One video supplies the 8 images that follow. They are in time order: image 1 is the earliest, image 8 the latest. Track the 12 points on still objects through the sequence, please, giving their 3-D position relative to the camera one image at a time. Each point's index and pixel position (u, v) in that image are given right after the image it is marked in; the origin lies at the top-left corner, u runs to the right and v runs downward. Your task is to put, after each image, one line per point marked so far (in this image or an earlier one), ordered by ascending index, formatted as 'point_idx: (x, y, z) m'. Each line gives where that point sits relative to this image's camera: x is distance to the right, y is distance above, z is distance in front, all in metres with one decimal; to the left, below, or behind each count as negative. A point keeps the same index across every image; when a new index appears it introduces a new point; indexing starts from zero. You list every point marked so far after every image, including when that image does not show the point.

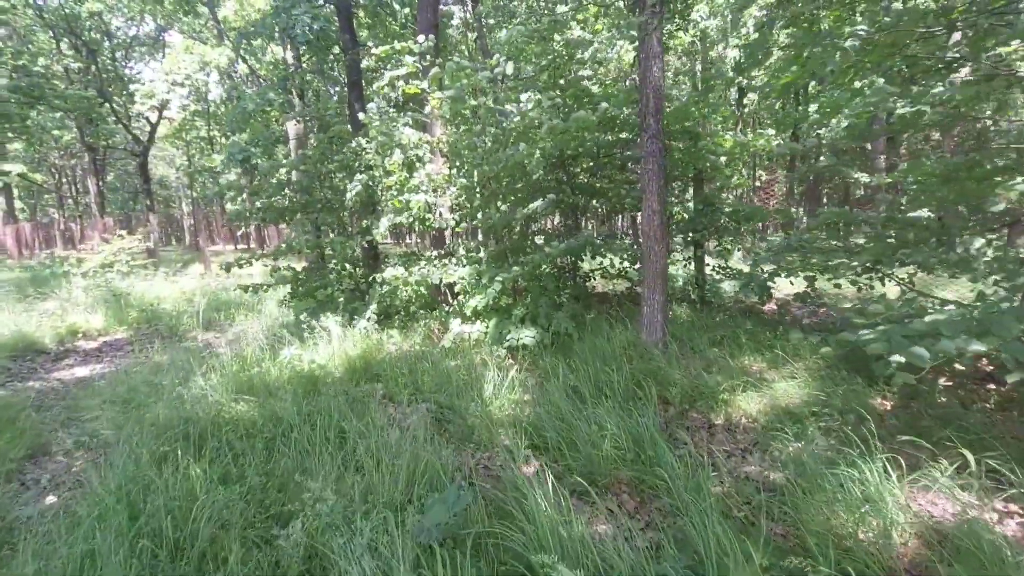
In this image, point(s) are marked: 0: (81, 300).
0: (-8.3, -0.2, +9.9) m
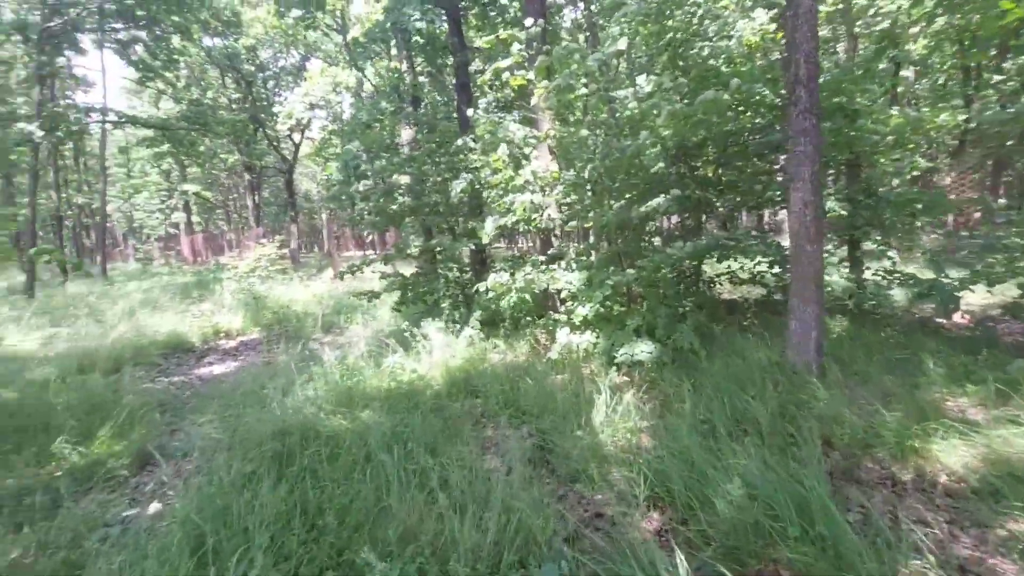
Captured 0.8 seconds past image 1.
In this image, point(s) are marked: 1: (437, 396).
0: (-6.1, -0.3, +10.9) m
1: (-0.6, -0.9, +4.4) m
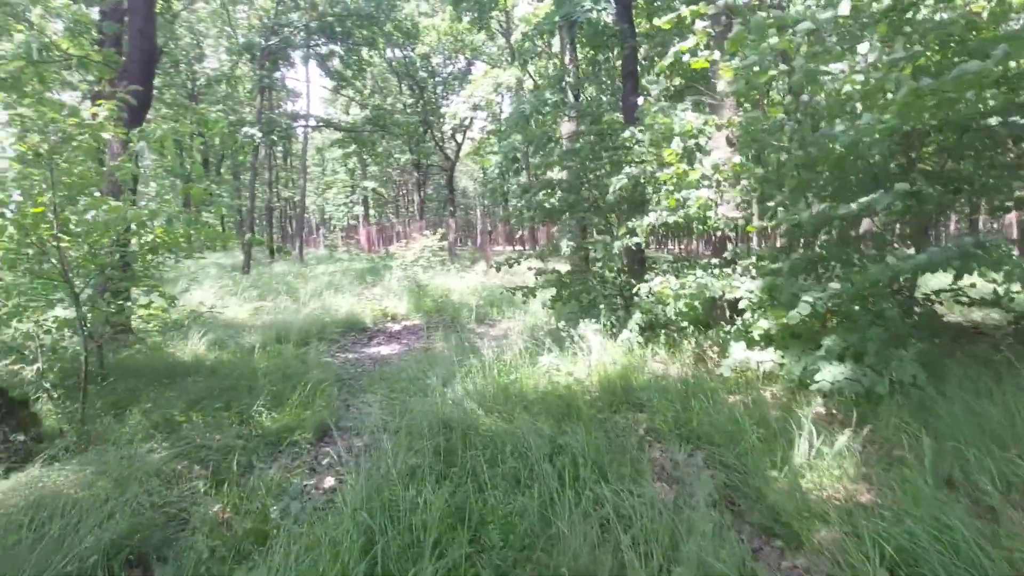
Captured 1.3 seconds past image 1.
0: (-2.7, 0.0, +11.8) m
1: (+0.7, -0.9, +4.1) m
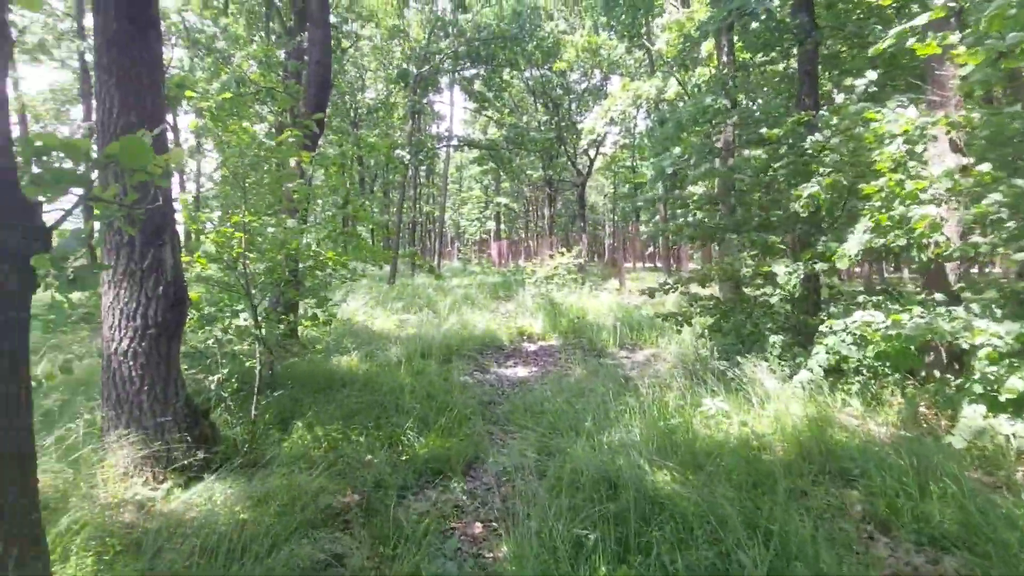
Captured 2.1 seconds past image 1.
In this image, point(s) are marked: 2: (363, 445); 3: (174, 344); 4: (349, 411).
0: (+0.4, -0.4, +11.7) m
1: (+1.8, -1.2, +3.3) m
2: (-1.1, -1.2, +3.8) m
3: (-1.9, -0.3, +2.9) m
4: (-1.4, -1.0, +4.4) m
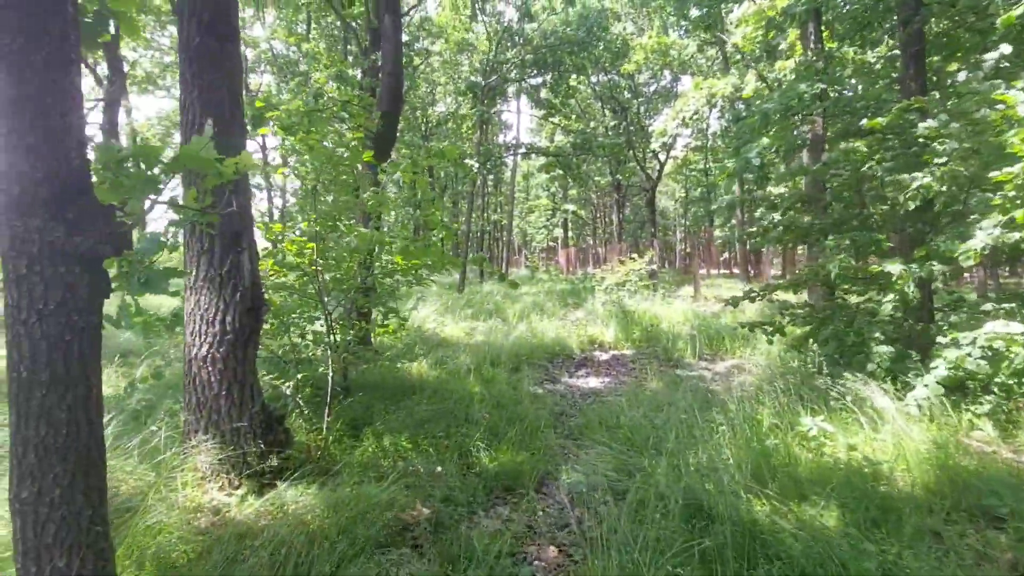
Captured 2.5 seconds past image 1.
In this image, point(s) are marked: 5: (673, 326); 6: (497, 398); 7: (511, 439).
0: (+1.9, -0.6, +11.3) m
1: (+2.2, -1.2, +2.8) m
2: (-0.6, -1.2, +3.7) m
3: (-1.5, -0.4, +3.0) m
4: (-0.8, -1.1, +4.3) m
5: (+3.2, -0.8, +10.3) m
6: (-0.2, -1.1, +5.3) m
7: (0.0, -1.2, +4.1) m
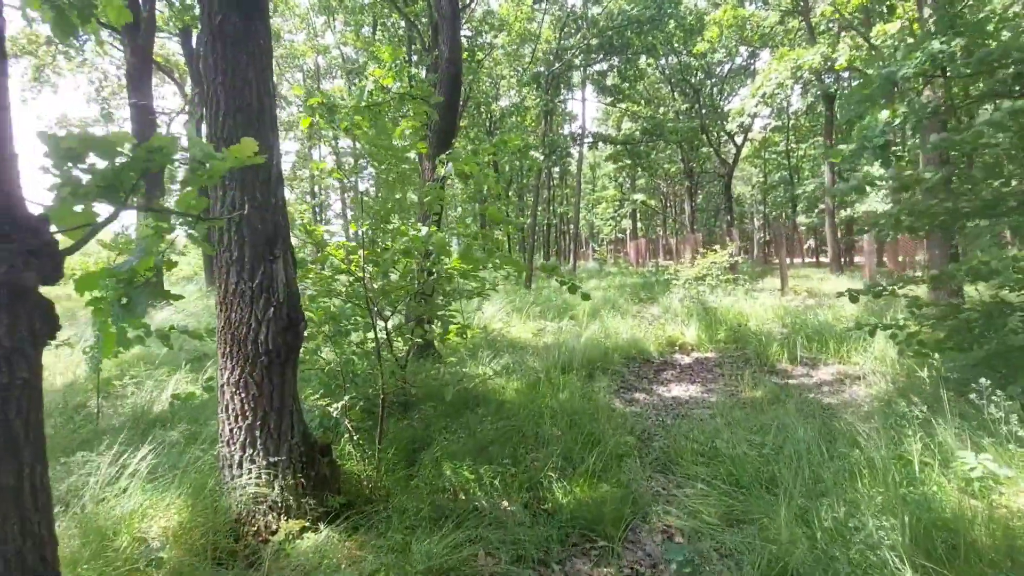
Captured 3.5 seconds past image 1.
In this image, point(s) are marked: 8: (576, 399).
0: (+3.4, -0.5, +10.4) m
1: (+2.6, -1.2, +2.0) m
2: (-0.1, -1.2, +3.2) m
3: (-1.1, -0.4, +2.6) m
4: (-0.2, -1.1, +3.8) m
5: (+4.5, -0.7, +9.3) m
6: (+0.5, -1.1, +4.7) m
7: (+0.5, -1.2, +3.5) m
8: (+0.6, -1.1, +5.2) m
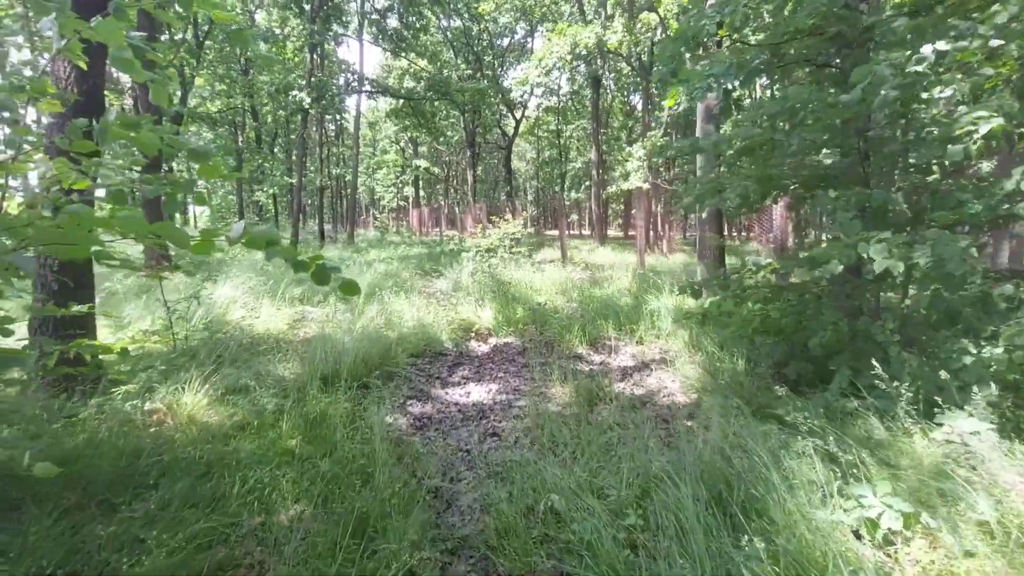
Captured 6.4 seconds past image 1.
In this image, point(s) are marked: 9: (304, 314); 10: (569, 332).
0: (-0.8, 0.0, +9.2) m
1: (+1.9, -1.2, +1.3) m
2: (-1.0, -1.2, +1.3) m
3: (-1.7, -0.5, +0.3) m
4: (-1.4, -1.1, +1.8) m
5: (+0.8, -0.2, +8.7) m
6: (-1.0, -1.0, +2.9) m
7: (-0.6, -1.2, +1.9) m
8: (-1.1, -1.0, +3.4) m
9: (-2.9, -0.3, +7.1) m
10: (+0.8, -0.6, +6.9) m
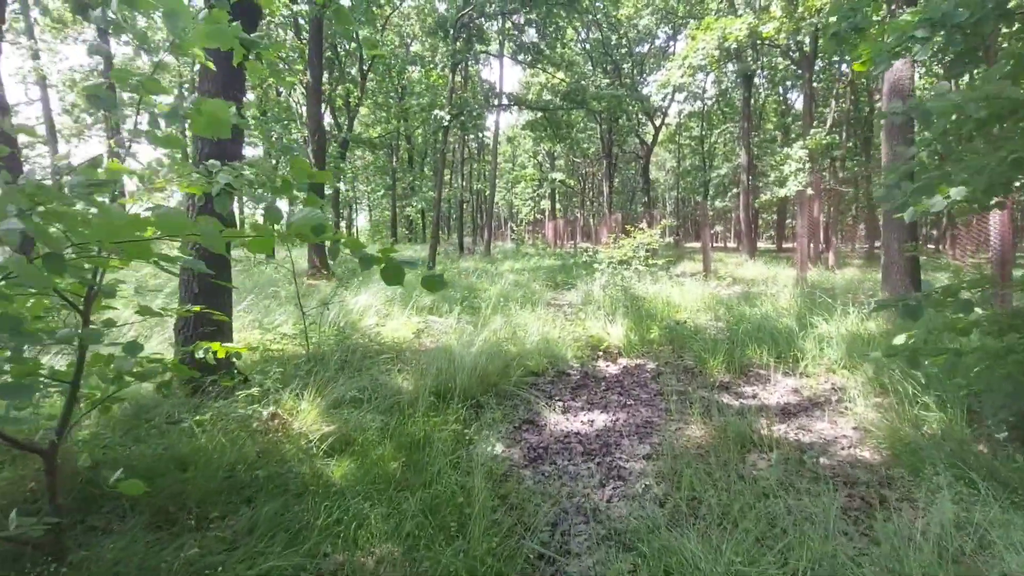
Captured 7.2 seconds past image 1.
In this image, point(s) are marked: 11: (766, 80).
0: (+1.5, -0.2, +8.6) m
1: (+2.0, -1.3, +0.2) m
2: (-0.8, -1.3, +1.0) m
3: (-1.7, -0.5, +0.2) m
4: (-1.0, -1.1, +1.6) m
5: (+2.8, -0.5, +7.7) m
6: (-0.4, -1.1, +2.6) m
7: (-0.3, -1.3, +1.4) m
8: (-0.4, -1.1, +3.0) m
9: (-1.1, -0.5, +7.1) m
10: (+2.3, -0.8, +5.9) m
11: (+9.9, +8.1, +20.0) m
